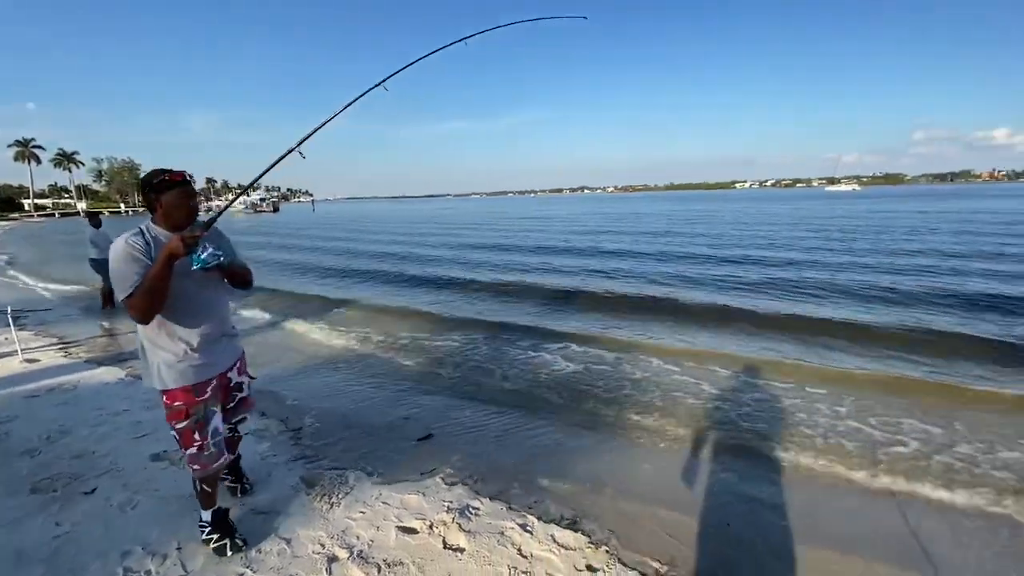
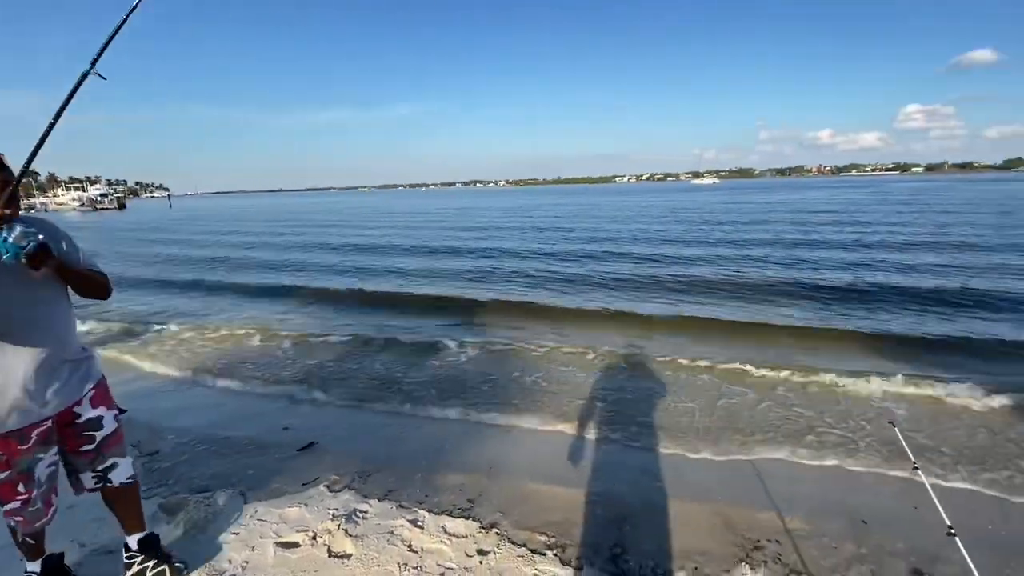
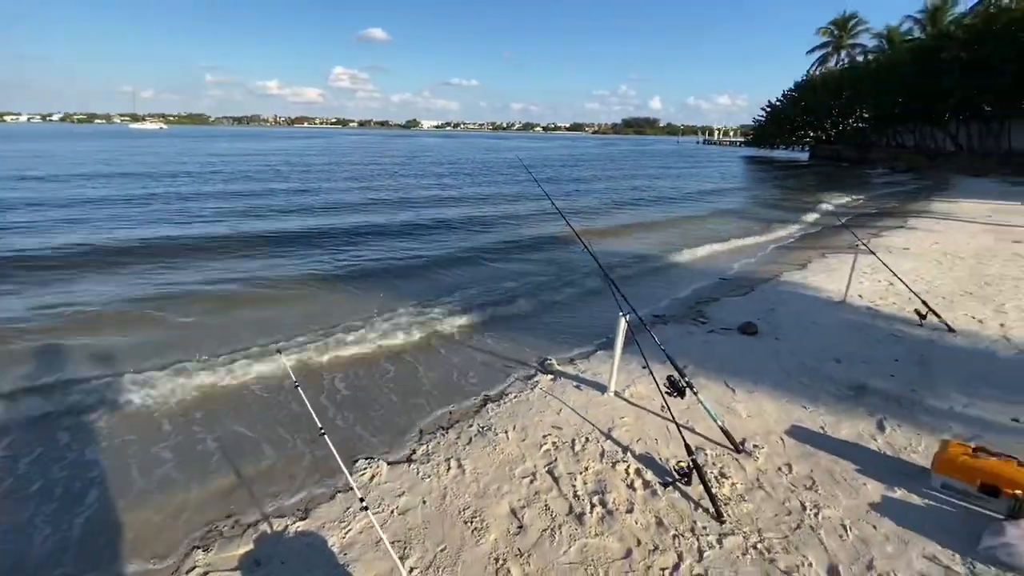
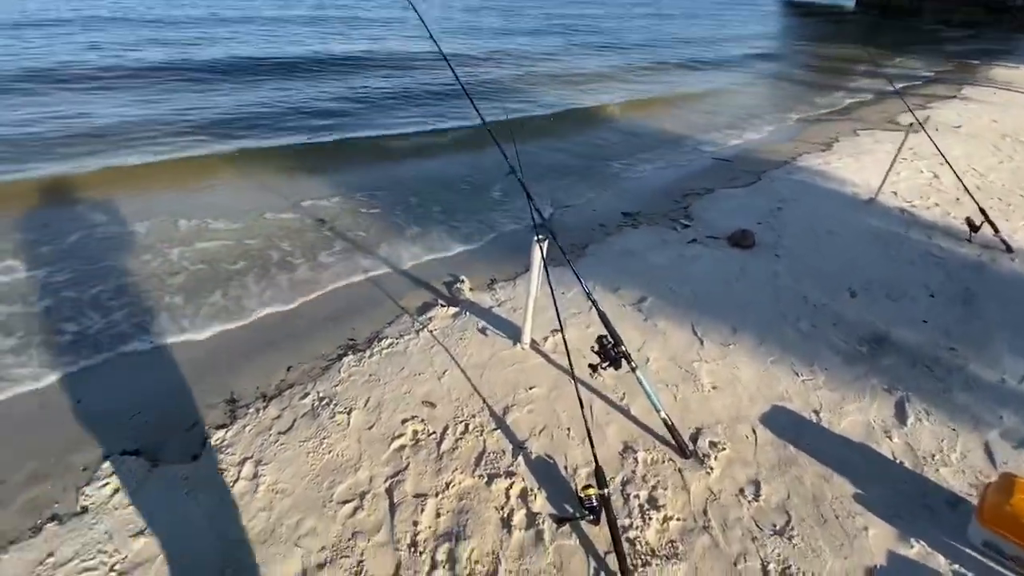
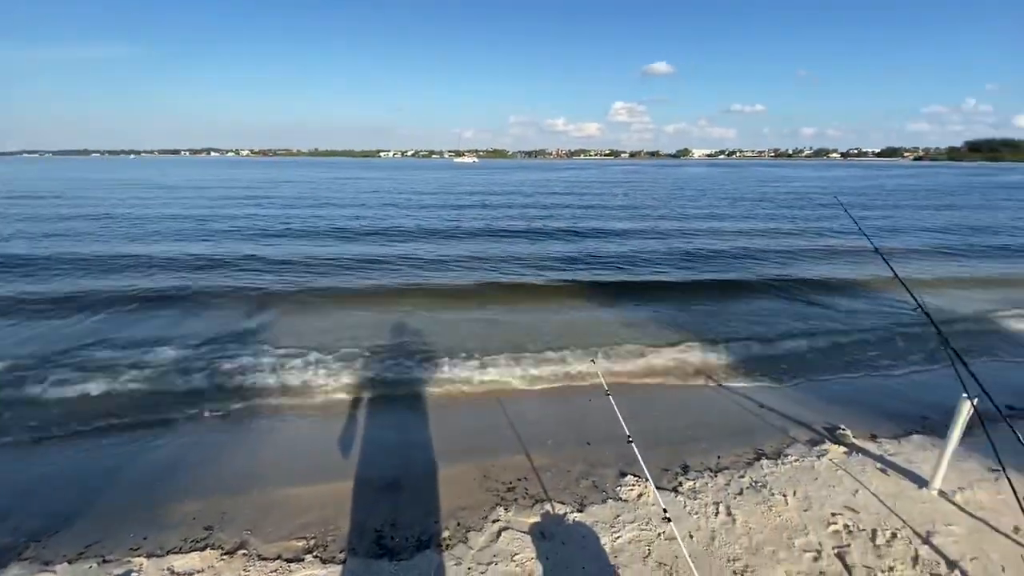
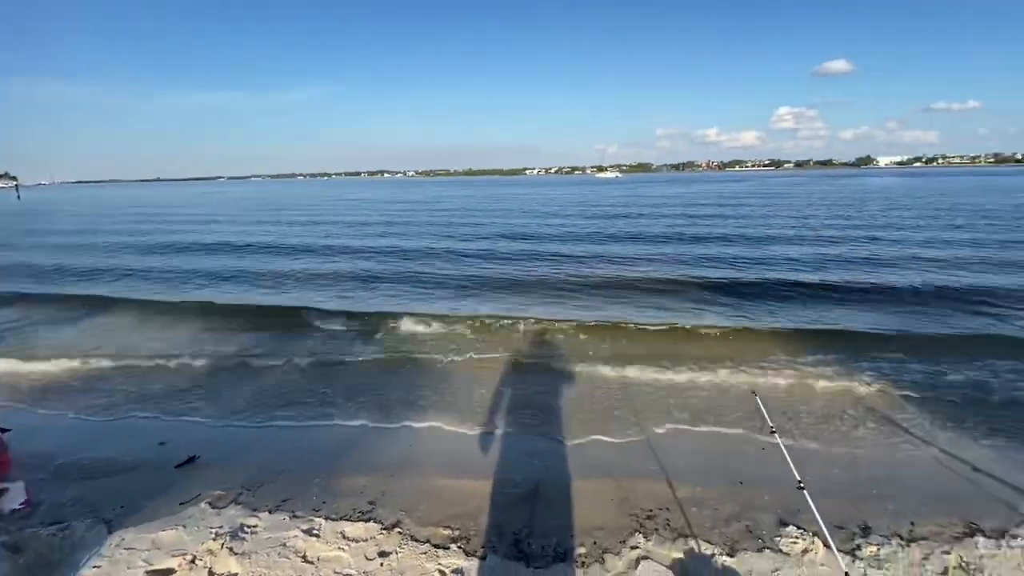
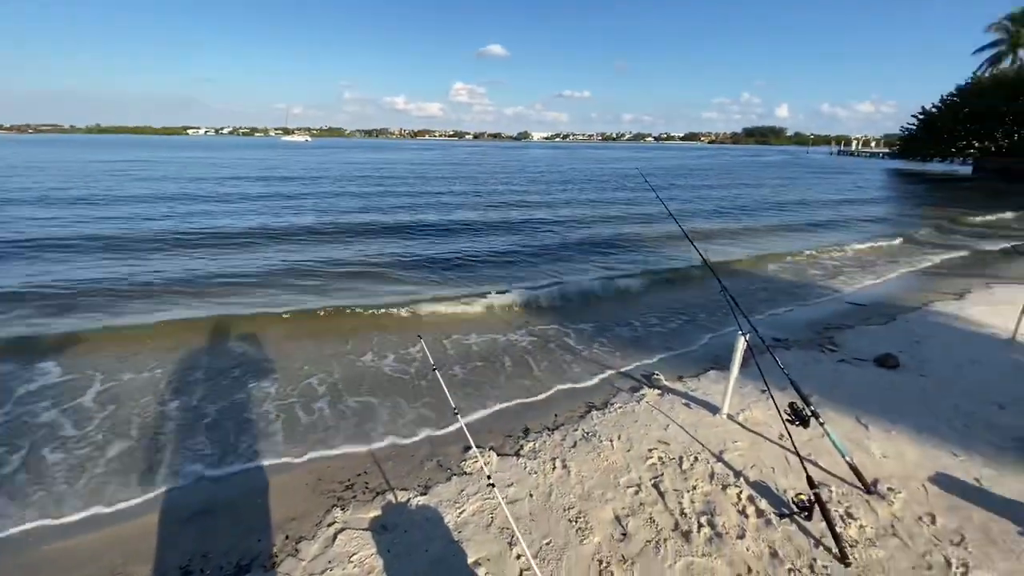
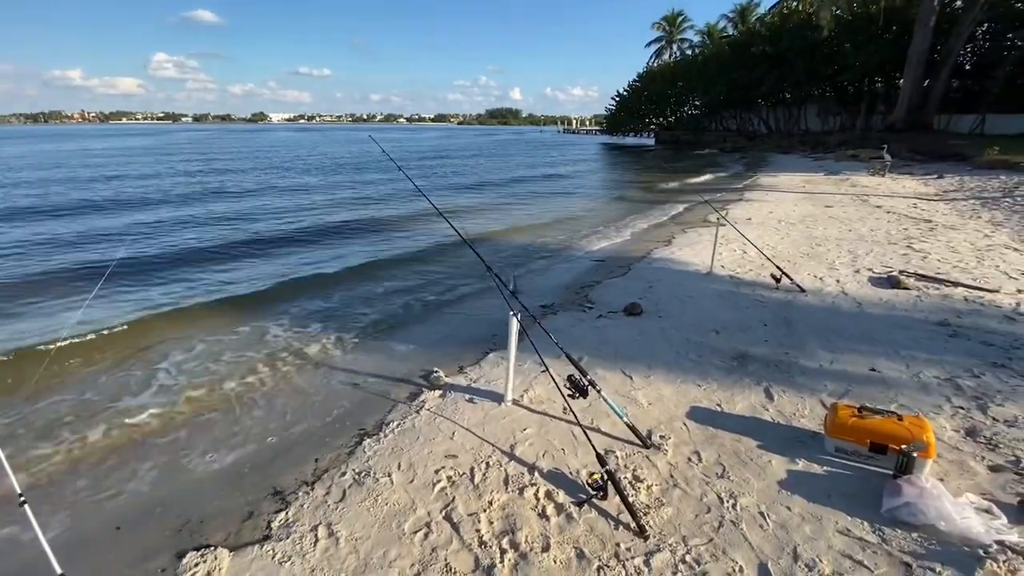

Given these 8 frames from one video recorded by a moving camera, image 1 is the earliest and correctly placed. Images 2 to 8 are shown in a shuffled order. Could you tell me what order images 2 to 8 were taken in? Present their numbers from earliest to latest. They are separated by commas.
2, 6, 5, 7, 3, 8, 4
